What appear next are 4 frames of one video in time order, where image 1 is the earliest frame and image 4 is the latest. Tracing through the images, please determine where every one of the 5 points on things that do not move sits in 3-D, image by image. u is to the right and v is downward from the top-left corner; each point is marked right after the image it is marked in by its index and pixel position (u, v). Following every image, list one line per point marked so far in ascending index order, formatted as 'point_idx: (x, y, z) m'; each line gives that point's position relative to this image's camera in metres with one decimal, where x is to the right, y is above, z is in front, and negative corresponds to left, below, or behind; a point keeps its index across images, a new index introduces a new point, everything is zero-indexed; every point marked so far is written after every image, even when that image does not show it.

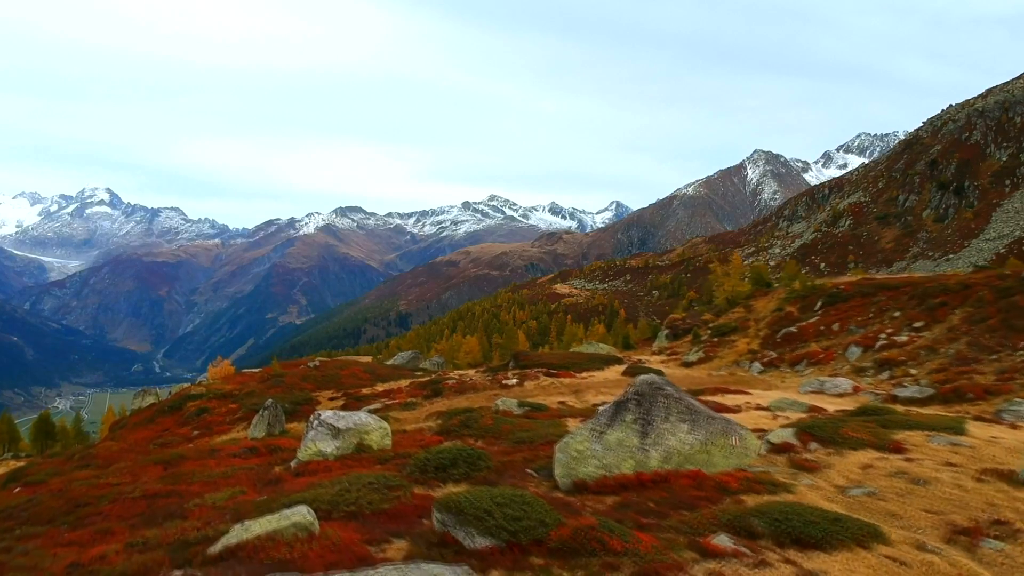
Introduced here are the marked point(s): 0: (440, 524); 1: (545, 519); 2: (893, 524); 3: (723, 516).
0: (-2.6, -8.6, +19.2) m
1: (+1.2, -8.2, +18.8) m
2: (+13.9, -8.6, +19.2) m
3: (+7.7, -8.3, +19.1) m
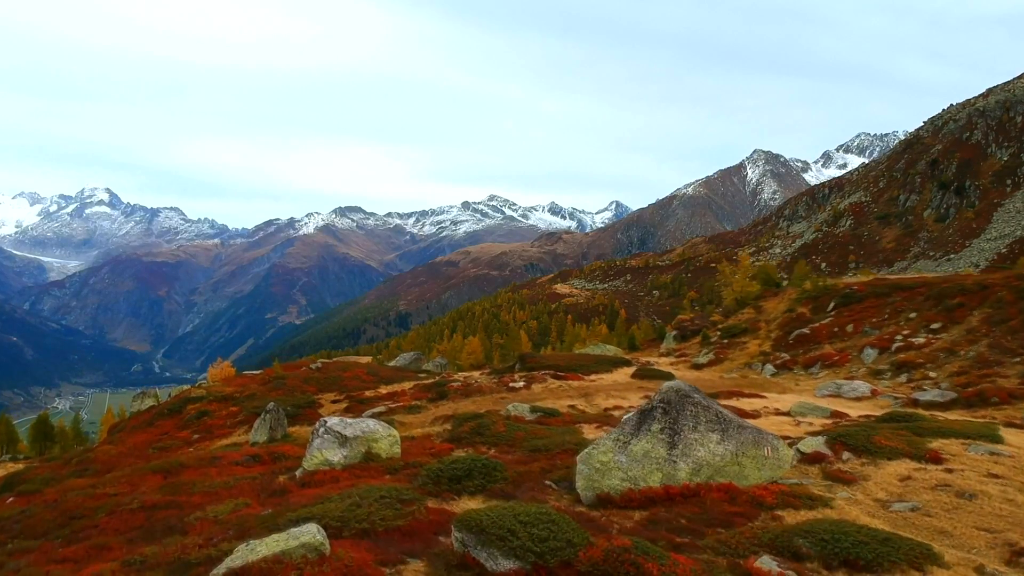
0: (-1.8, -8.7, +17.8) m
1: (+2.0, -8.3, +17.4) m
2: (+14.8, -8.7, +17.9) m
3: (+8.5, -8.4, +17.8) m
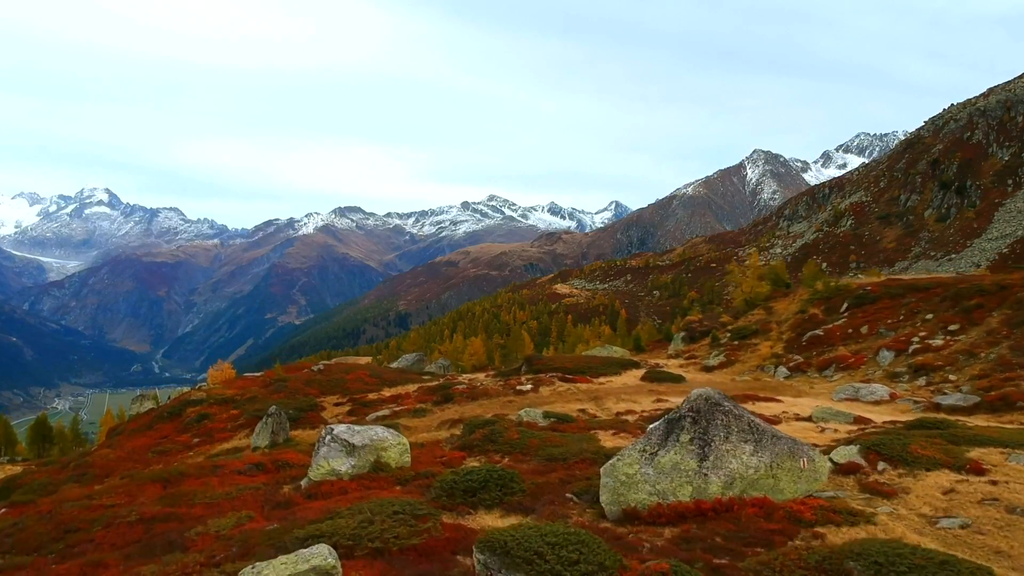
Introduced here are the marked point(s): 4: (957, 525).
0: (-1.0, -8.8, +16.5) m
1: (+2.9, -8.4, +16.1) m
2: (+15.6, -8.8, +16.6) m
3: (+9.4, -8.5, +16.5) m
4: (+16.2, -8.7, +19.2) m
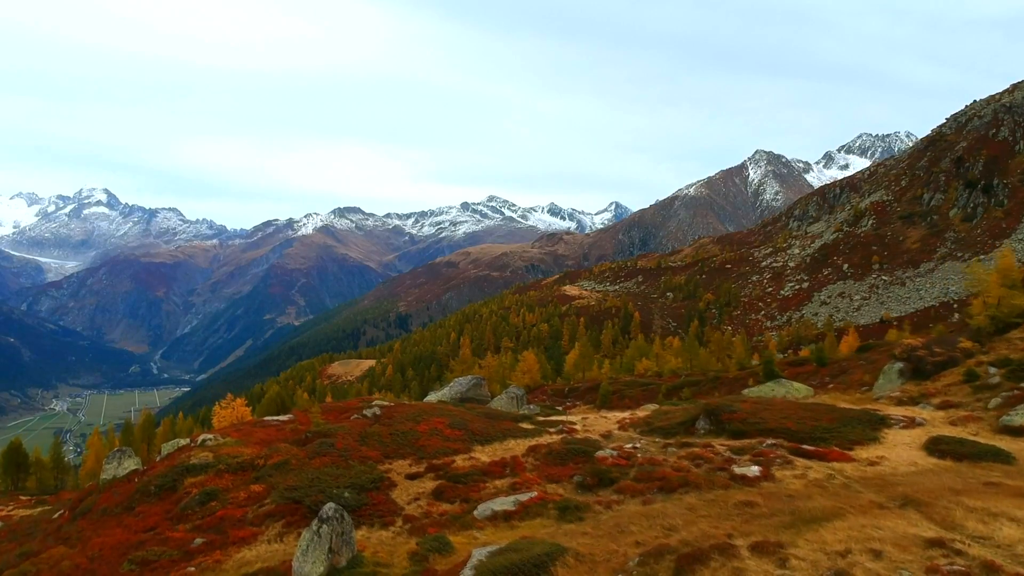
0: (+13.5, -9.8, -6.8) m
1: (+17.3, -9.4, -7.2) m
2: (+30.1, -9.8, -6.7) m
3: (+23.8, -9.5, -6.8) m
4: (+30.6, -9.7, -4.1) m
